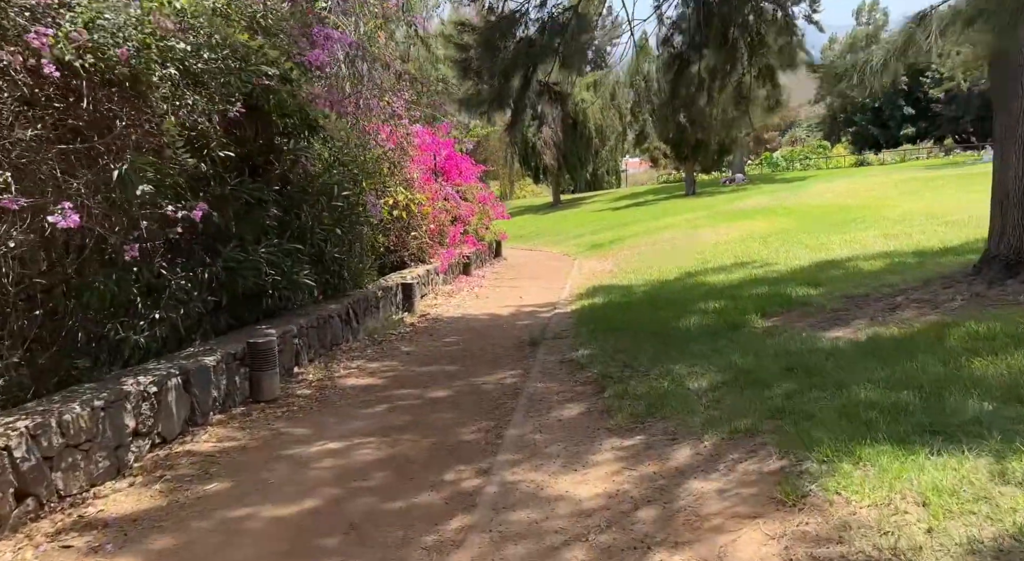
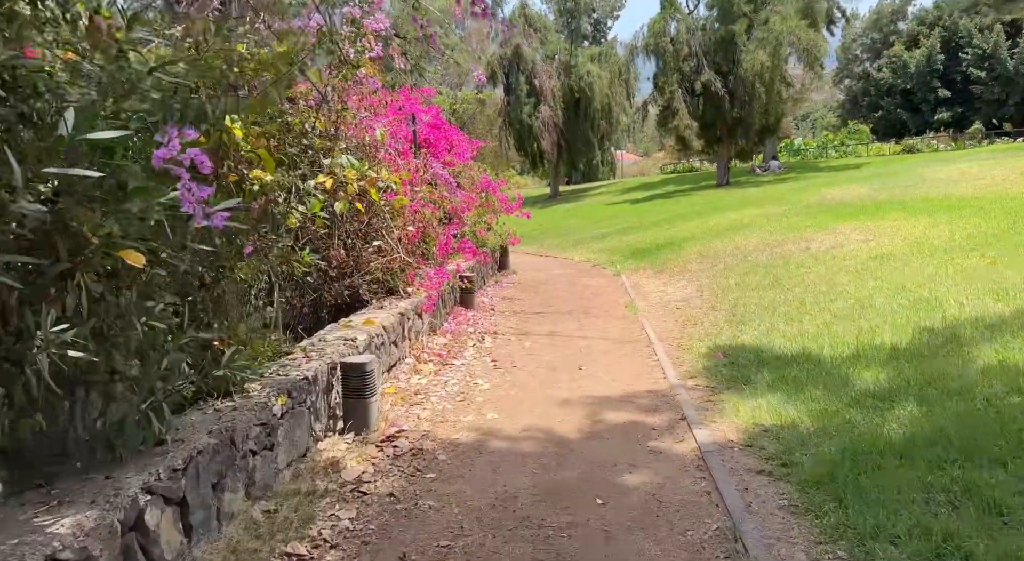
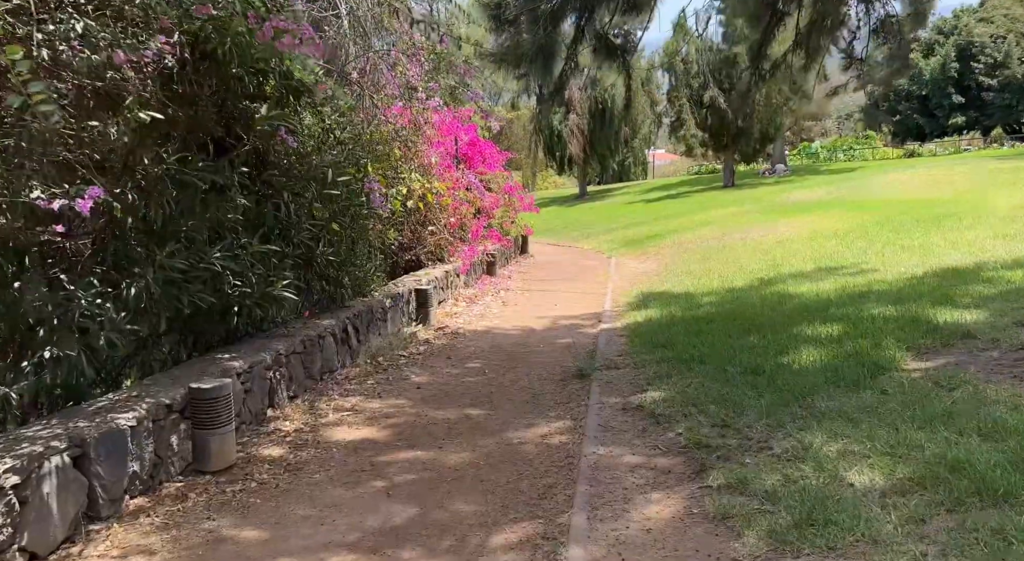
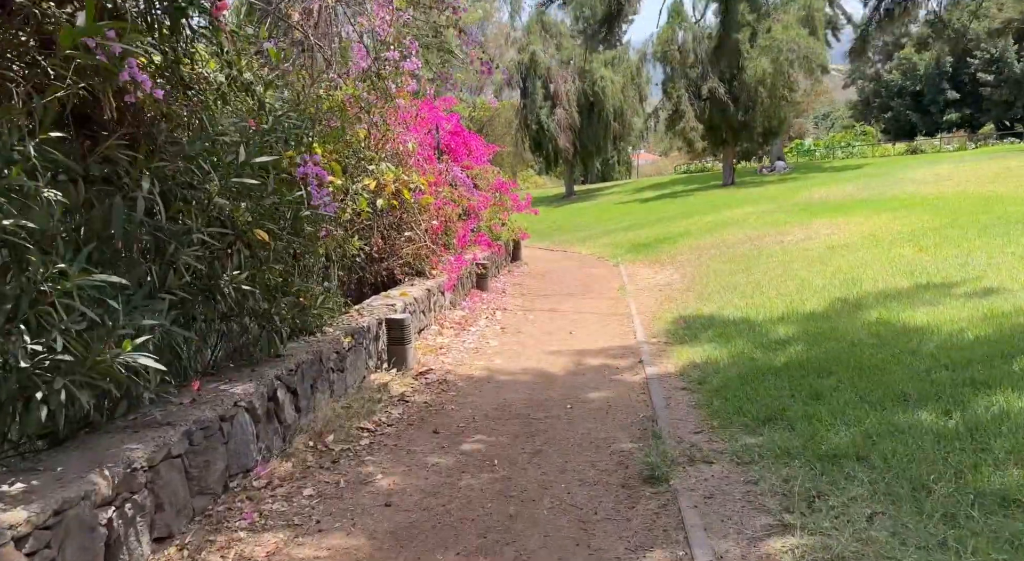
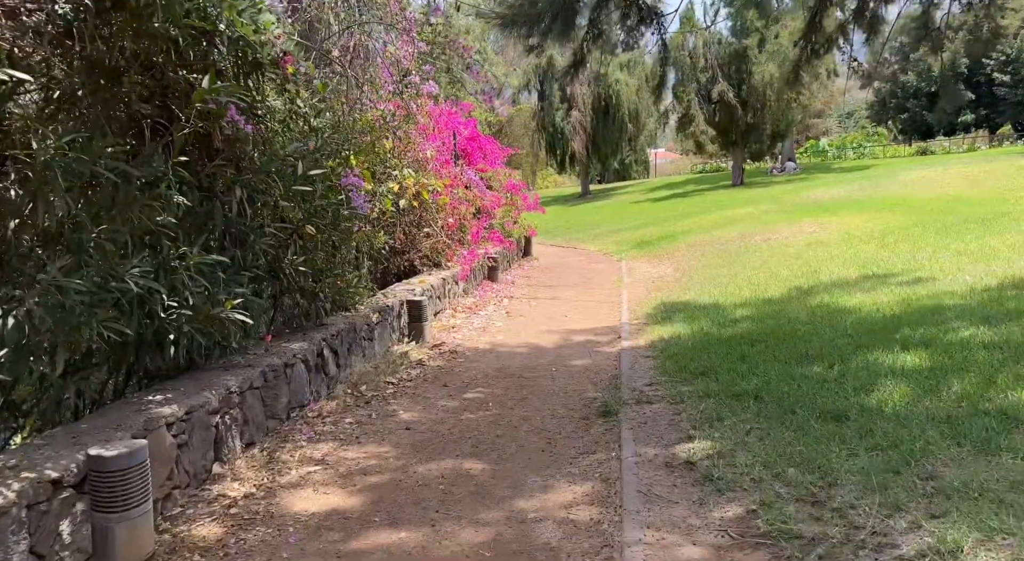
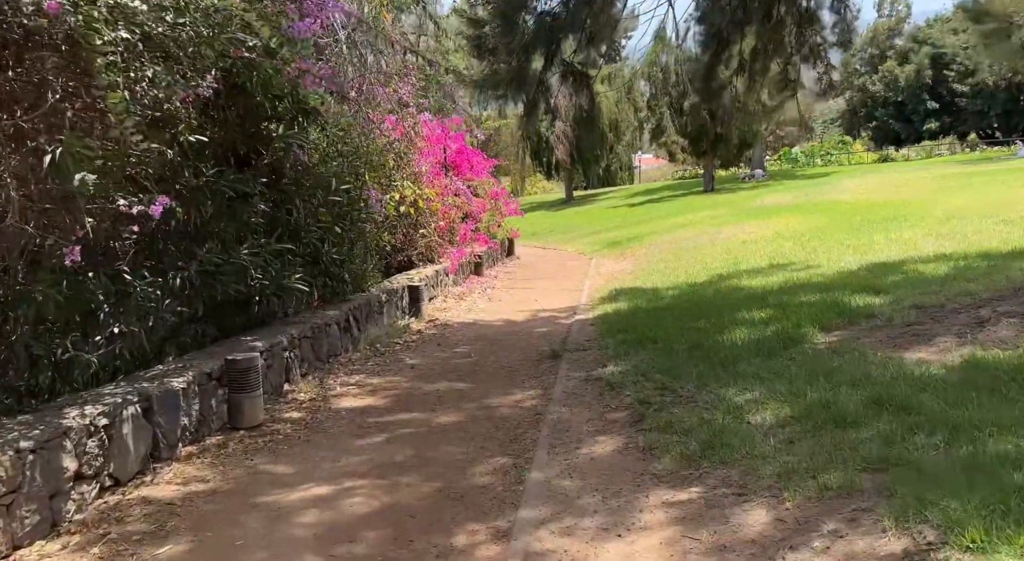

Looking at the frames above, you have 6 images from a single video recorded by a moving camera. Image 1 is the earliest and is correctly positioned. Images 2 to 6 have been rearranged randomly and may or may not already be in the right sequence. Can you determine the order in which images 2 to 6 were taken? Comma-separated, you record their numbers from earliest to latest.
6, 3, 5, 4, 2
